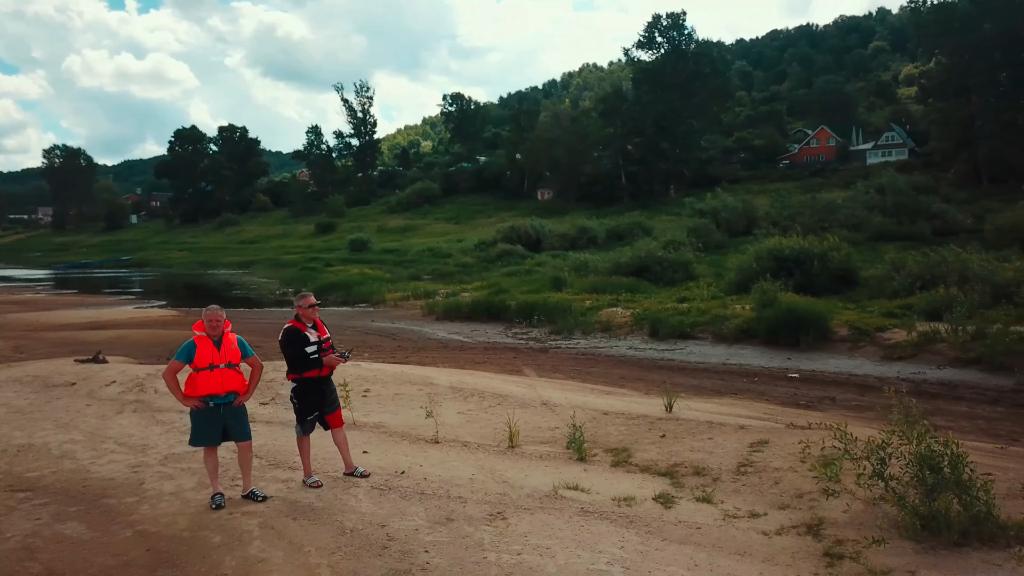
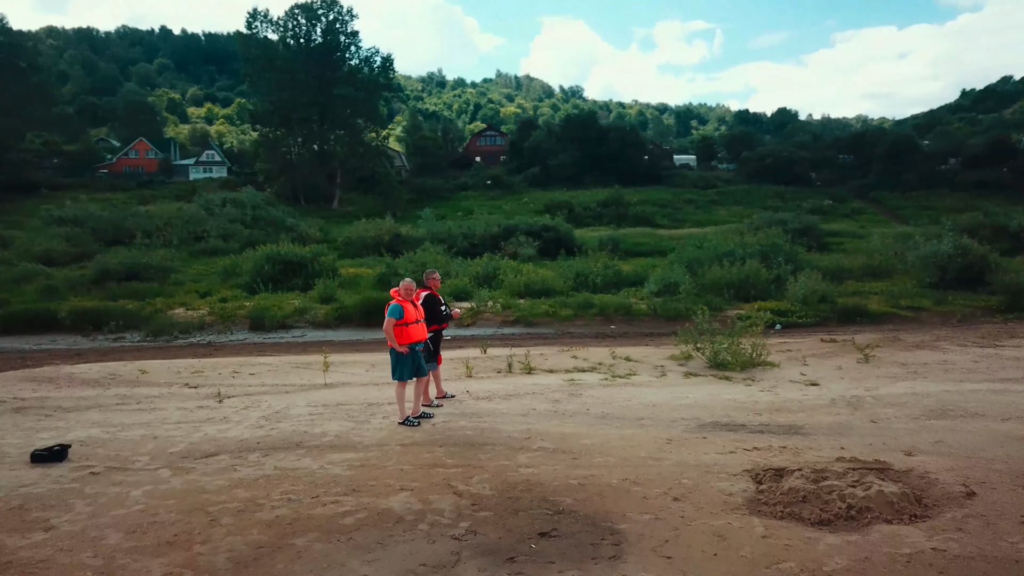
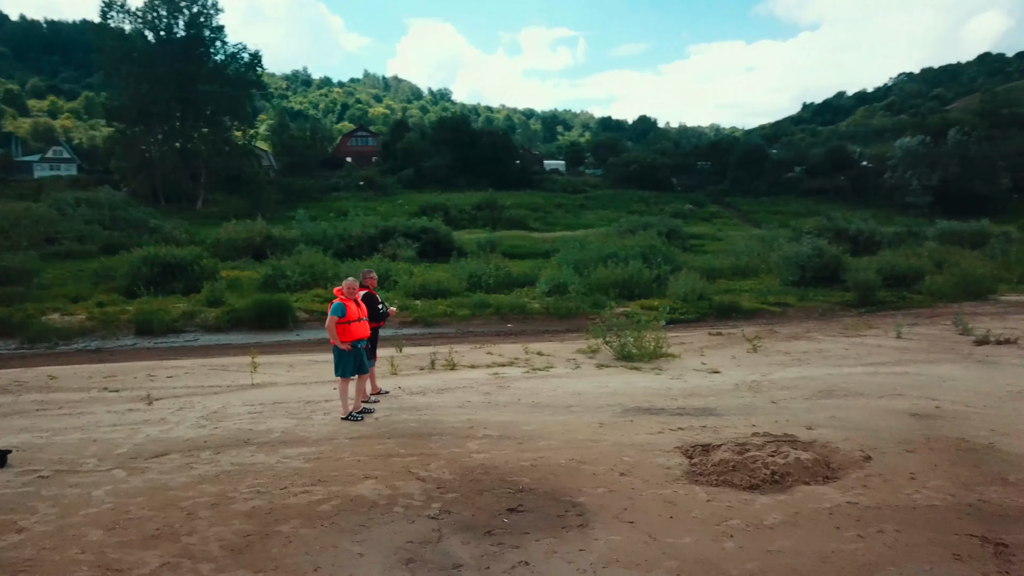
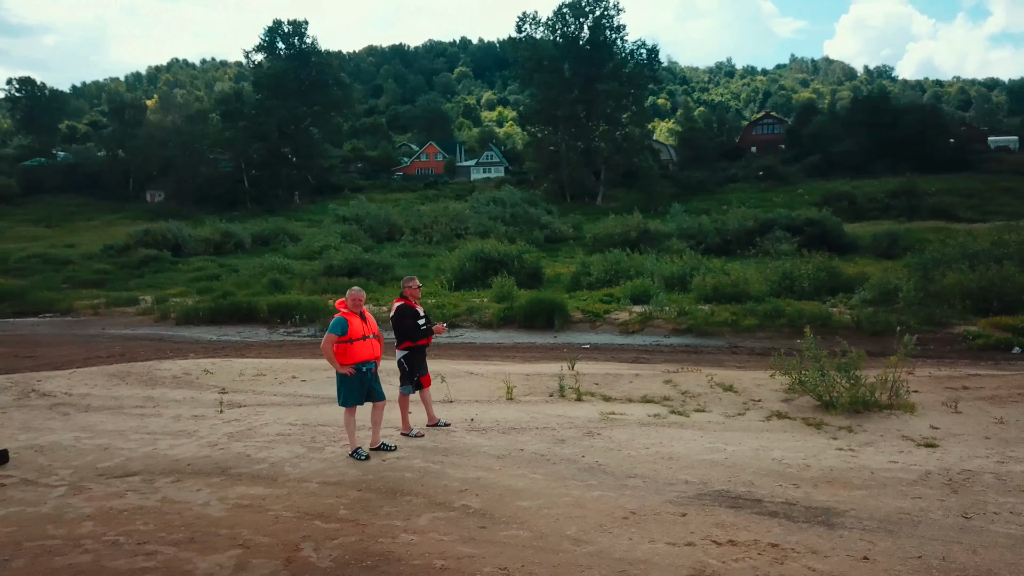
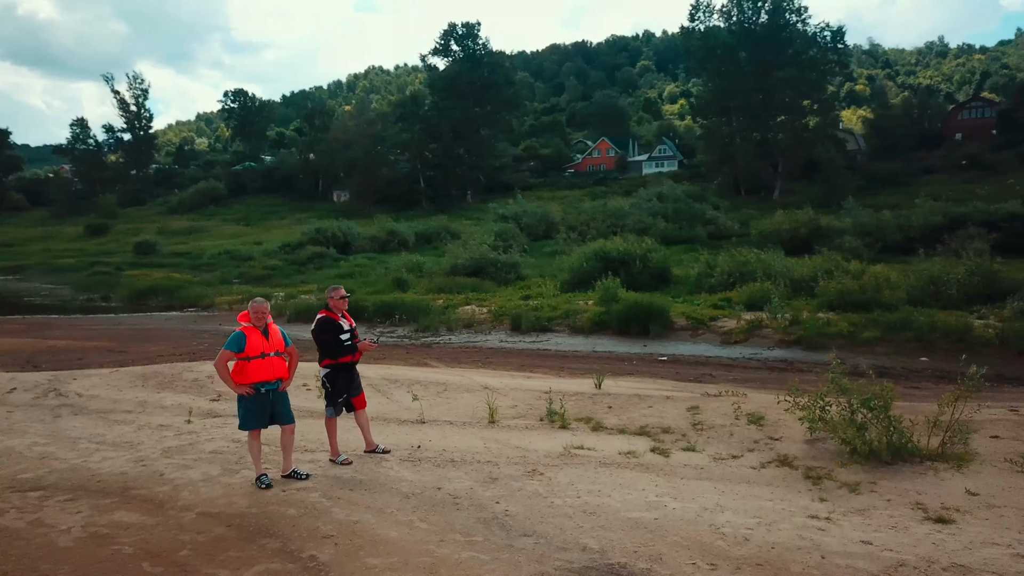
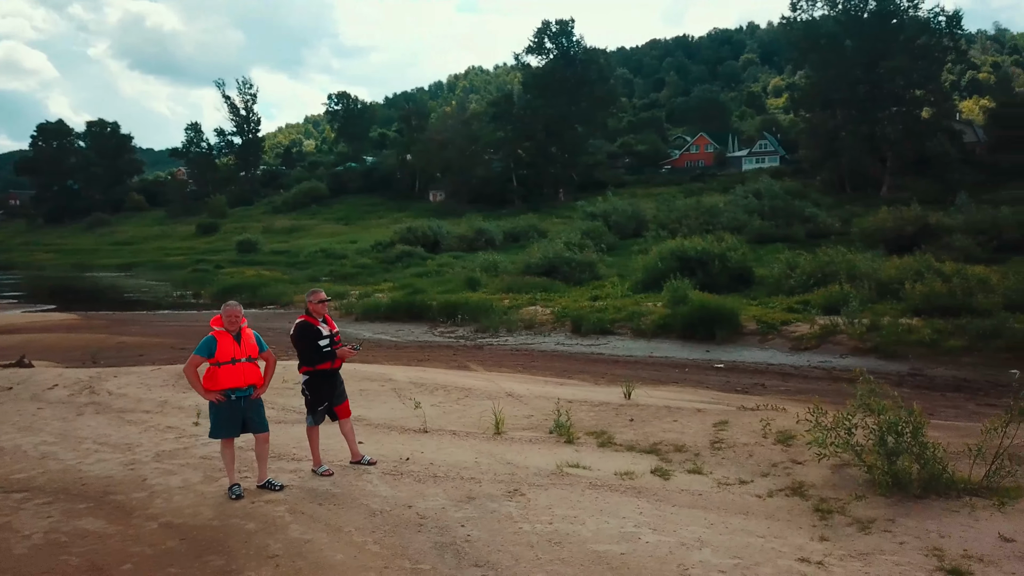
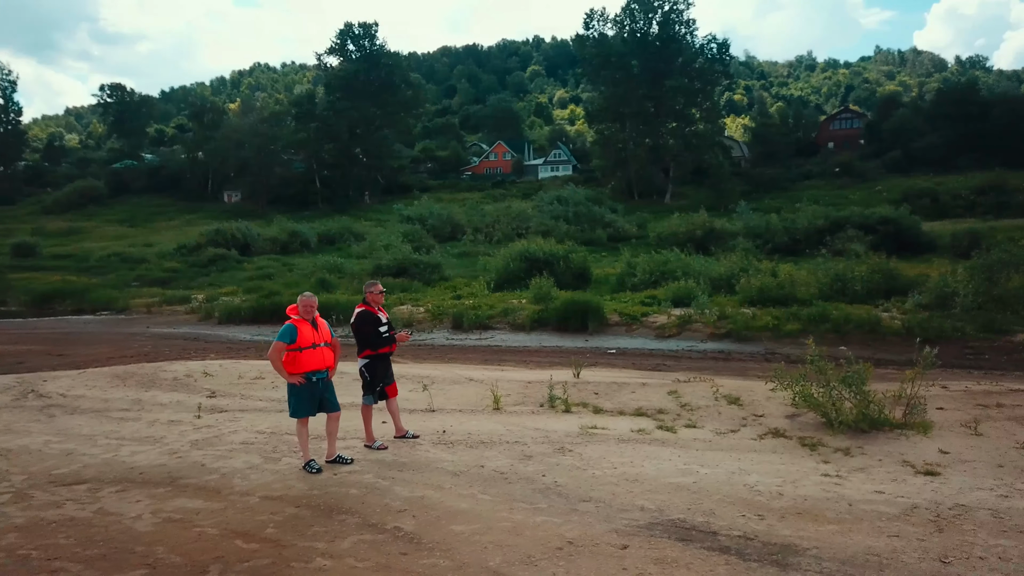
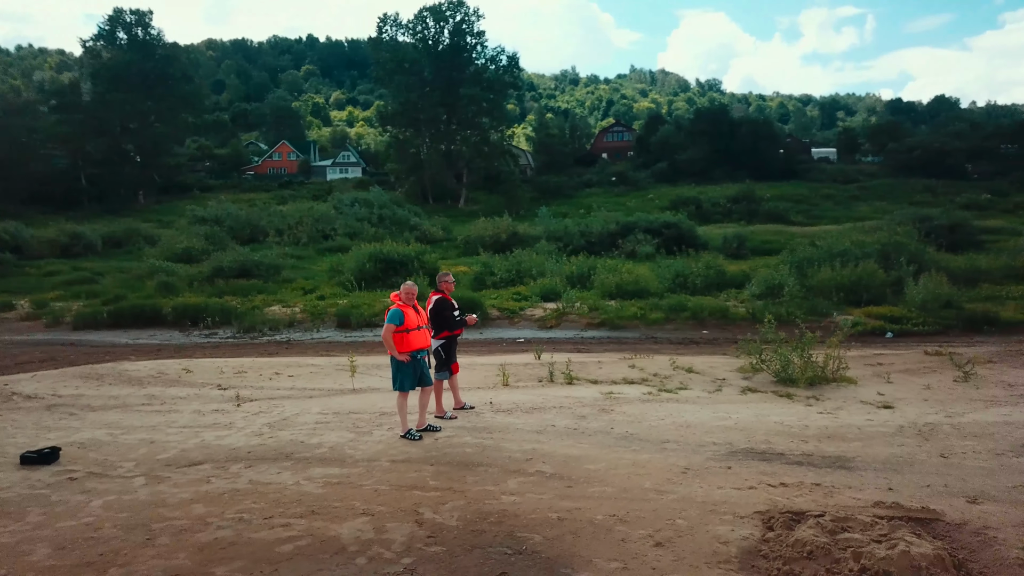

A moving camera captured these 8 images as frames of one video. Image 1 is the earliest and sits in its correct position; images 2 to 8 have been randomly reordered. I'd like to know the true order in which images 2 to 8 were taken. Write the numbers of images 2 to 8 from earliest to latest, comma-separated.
6, 5, 7, 4, 8, 2, 3
